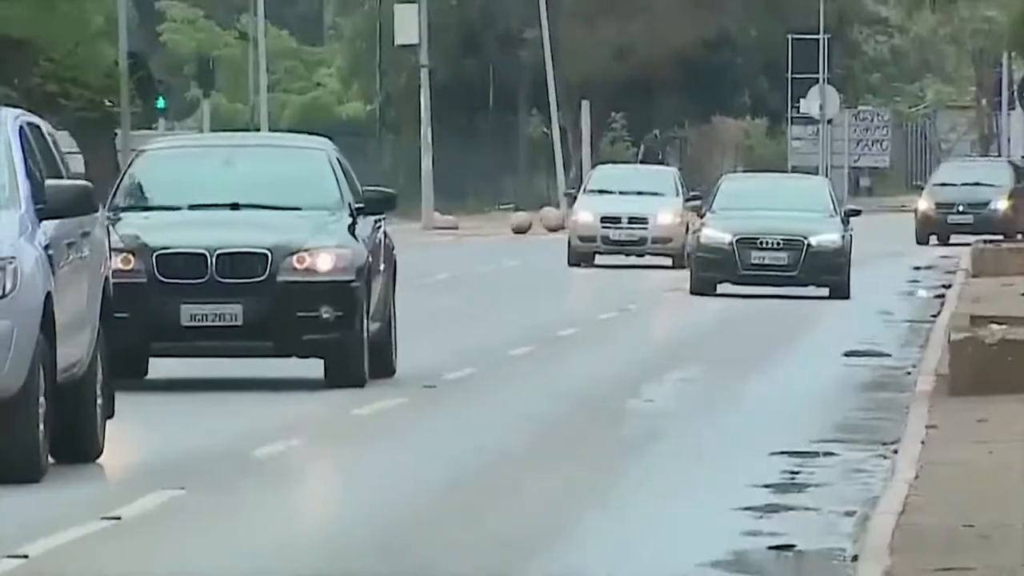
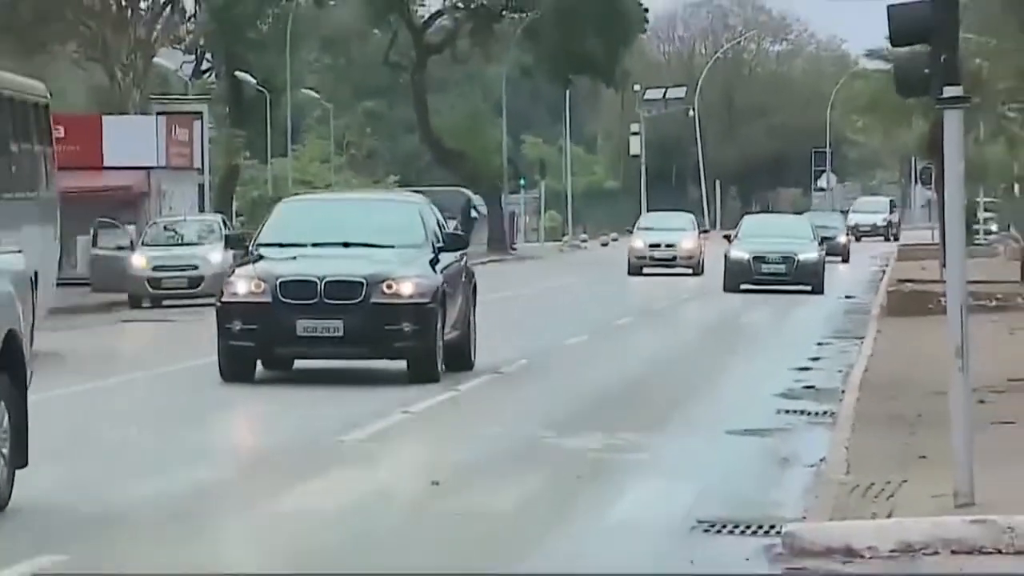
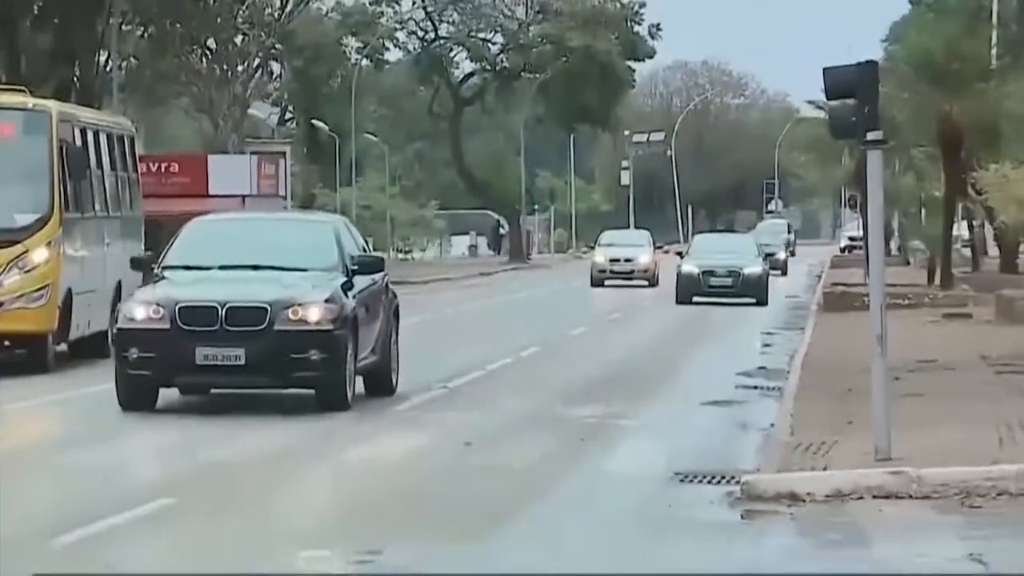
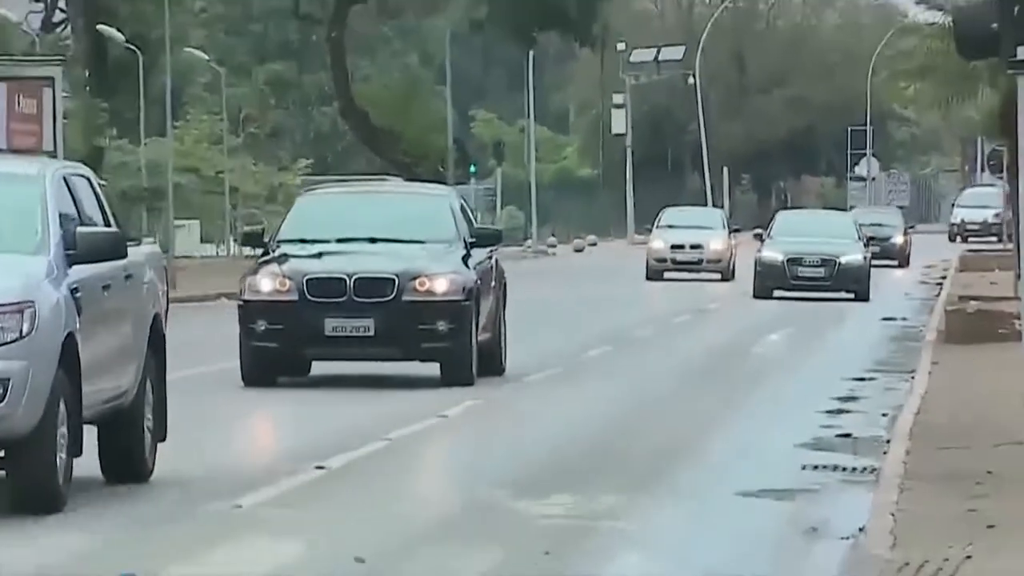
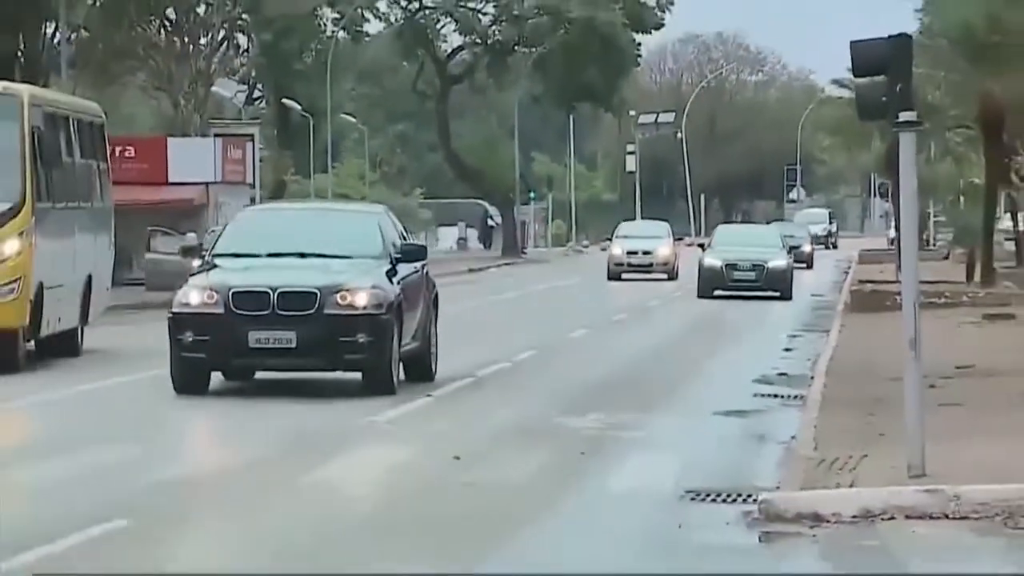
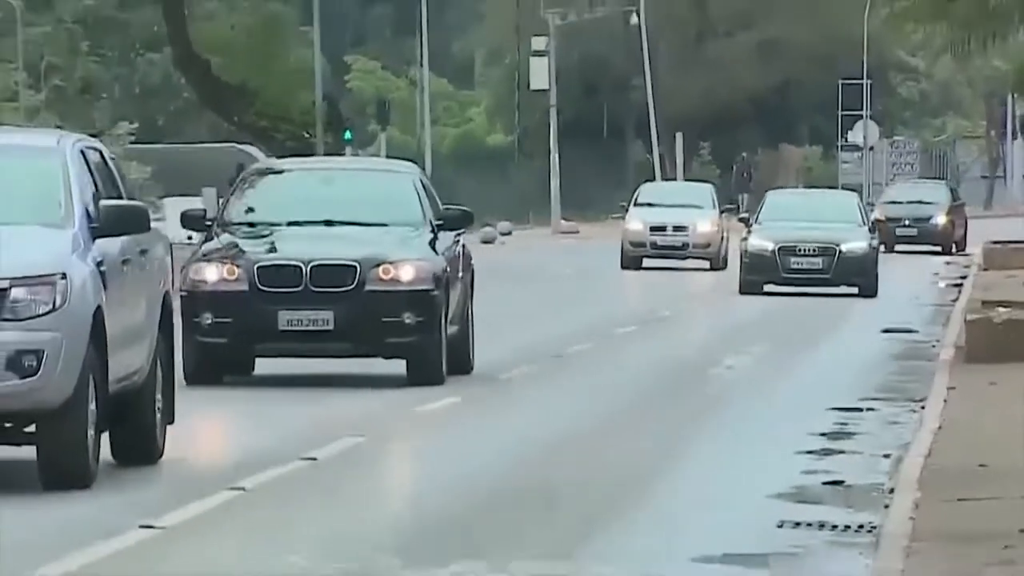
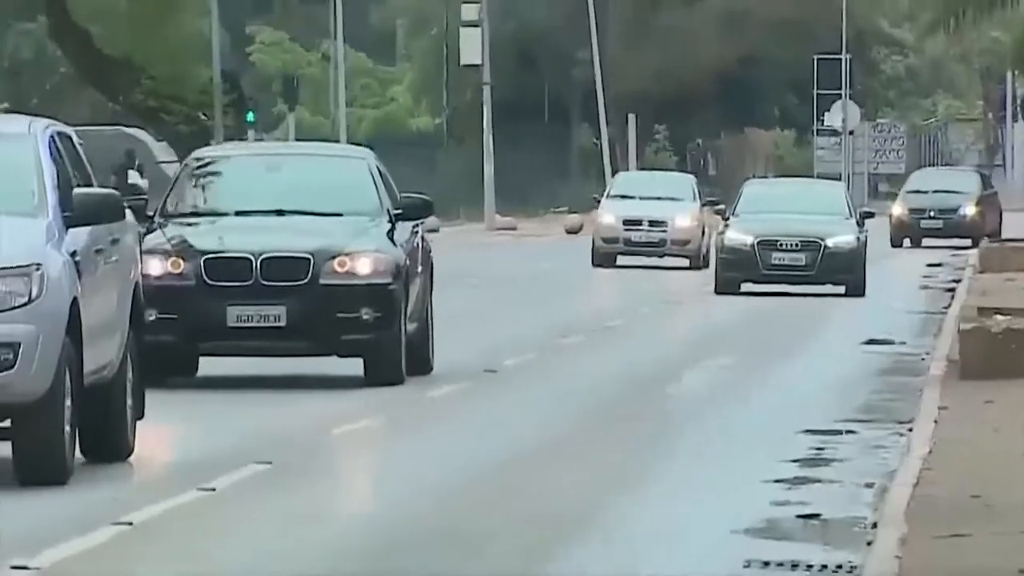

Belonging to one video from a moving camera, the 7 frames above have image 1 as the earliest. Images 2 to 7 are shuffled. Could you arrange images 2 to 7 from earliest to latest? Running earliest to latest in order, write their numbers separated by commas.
7, 6, 4, 2, 5, 3
